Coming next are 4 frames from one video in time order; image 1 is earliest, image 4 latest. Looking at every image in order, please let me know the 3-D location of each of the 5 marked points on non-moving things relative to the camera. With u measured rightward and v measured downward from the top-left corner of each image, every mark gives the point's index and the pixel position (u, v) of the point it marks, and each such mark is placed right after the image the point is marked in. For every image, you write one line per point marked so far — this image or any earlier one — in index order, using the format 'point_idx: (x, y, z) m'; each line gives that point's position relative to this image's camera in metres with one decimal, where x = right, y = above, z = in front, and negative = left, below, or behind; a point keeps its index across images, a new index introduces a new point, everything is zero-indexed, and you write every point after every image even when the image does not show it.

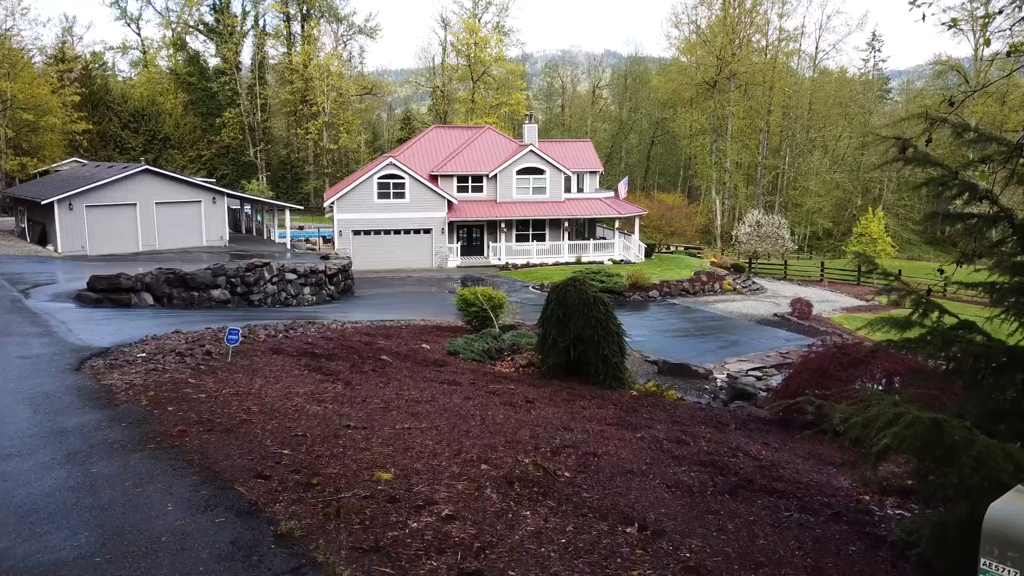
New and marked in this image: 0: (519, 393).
0: (+0.1, -1.2, +7.3) m
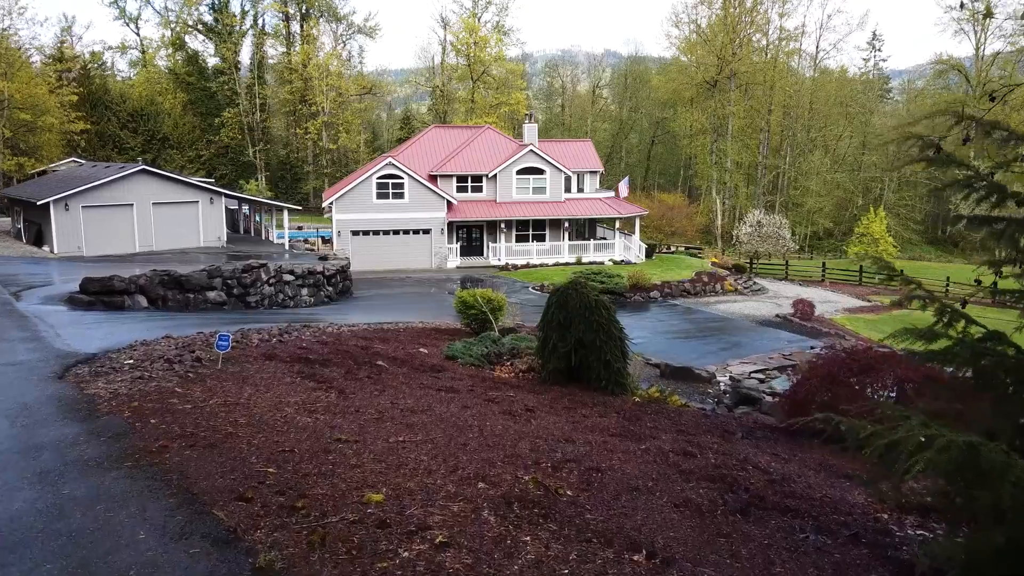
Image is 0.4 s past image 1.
0: (+0.1, -1.3, +7.1) m
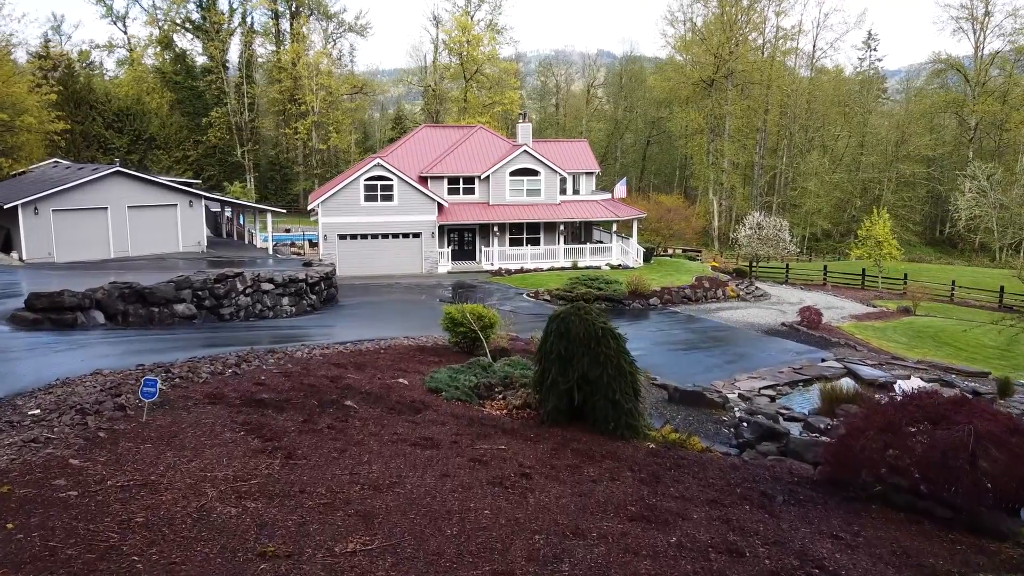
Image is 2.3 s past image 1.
0: (0.0, -1.5, +5.8) m
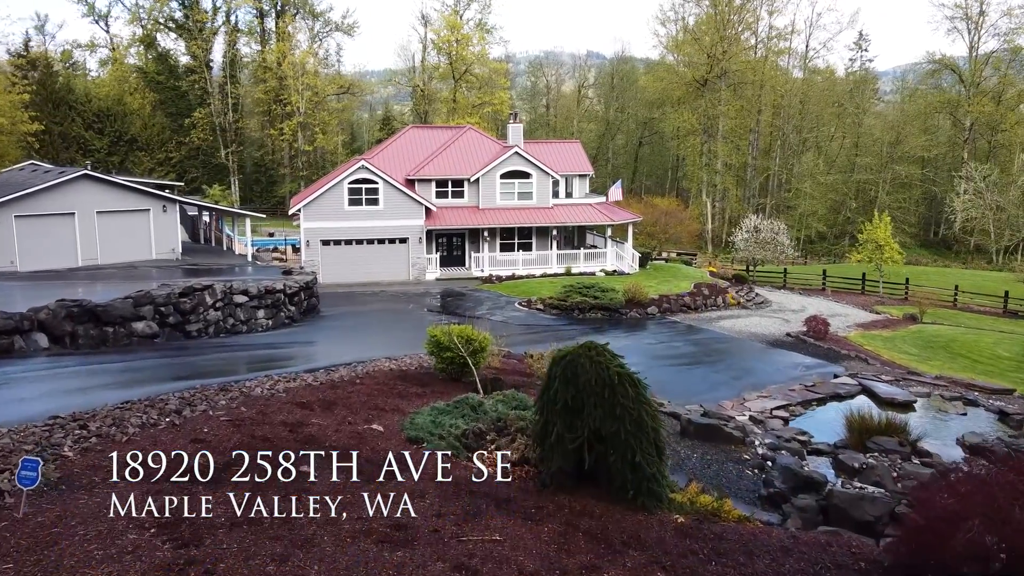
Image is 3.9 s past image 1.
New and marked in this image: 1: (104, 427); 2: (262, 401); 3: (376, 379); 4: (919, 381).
0: (0.0, -1.9, +4.5) m
1: (-4.1, -1.4, +6.4) m
2: (-3.2, -1.4, +8.0) m
3: (-2.2, -1.5, +10.5) m
4: (+10.7, -2.4, +16.7) m
